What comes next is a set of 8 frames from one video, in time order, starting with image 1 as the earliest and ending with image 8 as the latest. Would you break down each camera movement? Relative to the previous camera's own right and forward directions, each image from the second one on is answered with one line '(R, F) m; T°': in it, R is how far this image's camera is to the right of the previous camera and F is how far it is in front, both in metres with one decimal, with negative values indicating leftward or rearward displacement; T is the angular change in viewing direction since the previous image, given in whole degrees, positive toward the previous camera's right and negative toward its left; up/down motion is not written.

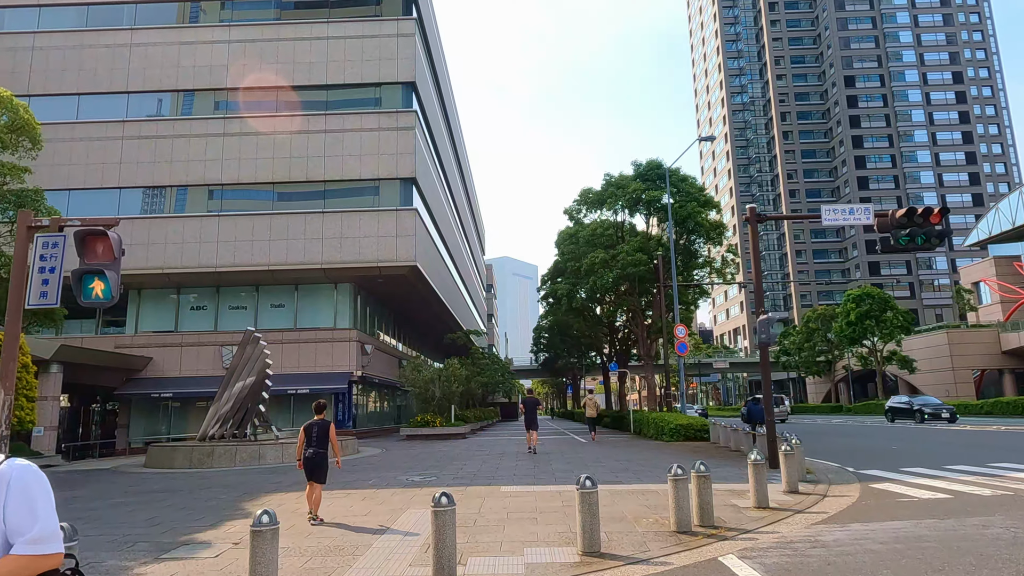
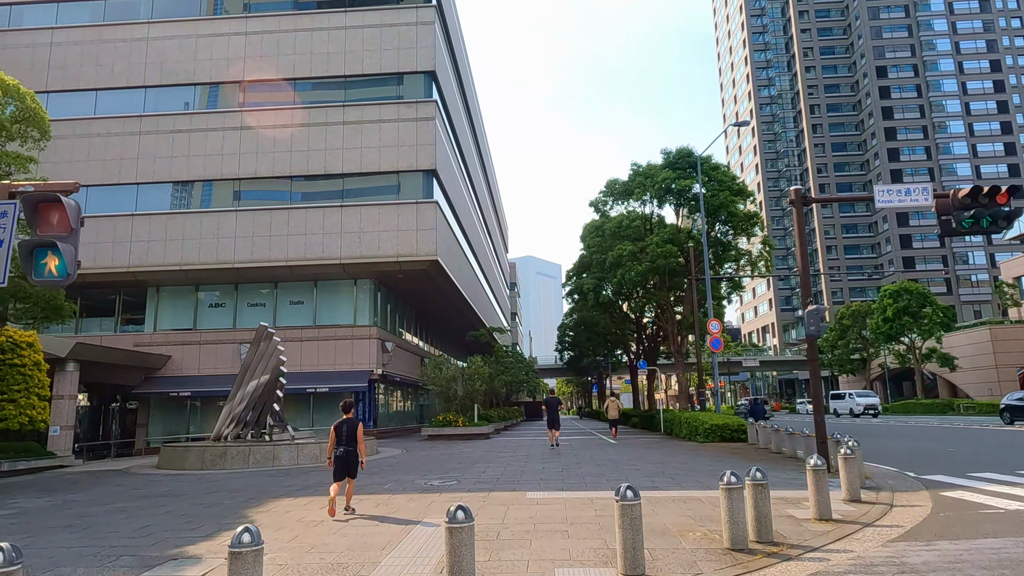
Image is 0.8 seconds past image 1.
(0.0, +1.0) m; -2°
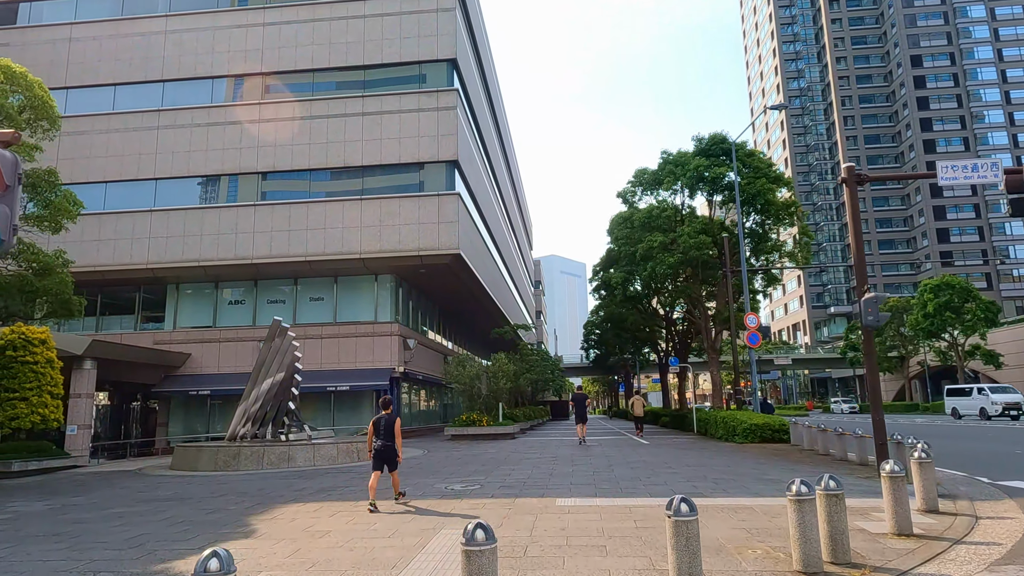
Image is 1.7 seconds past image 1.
(0.0, +1.0) m; -2°
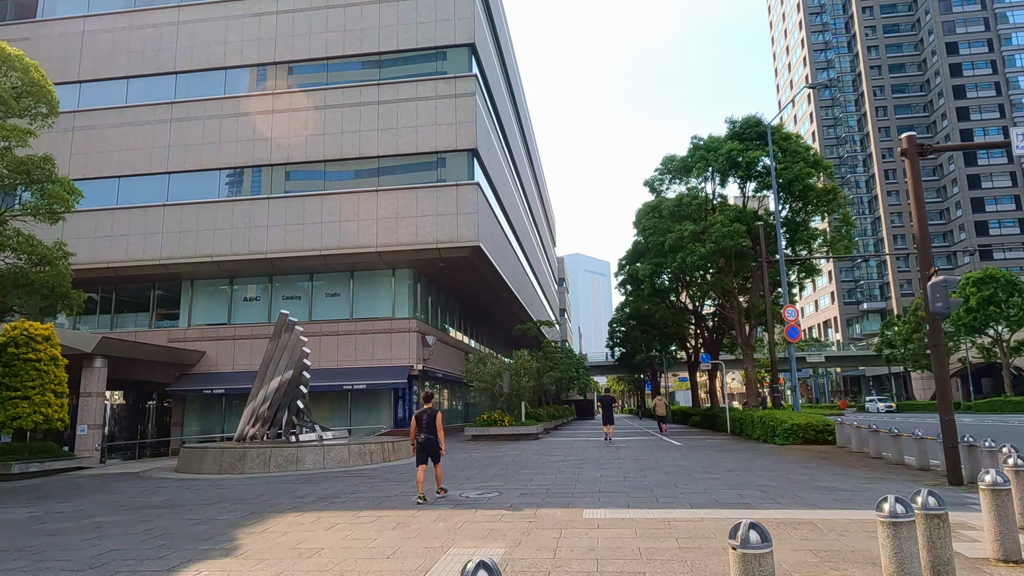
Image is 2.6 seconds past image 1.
(+0.1, +1.2) m; -2°
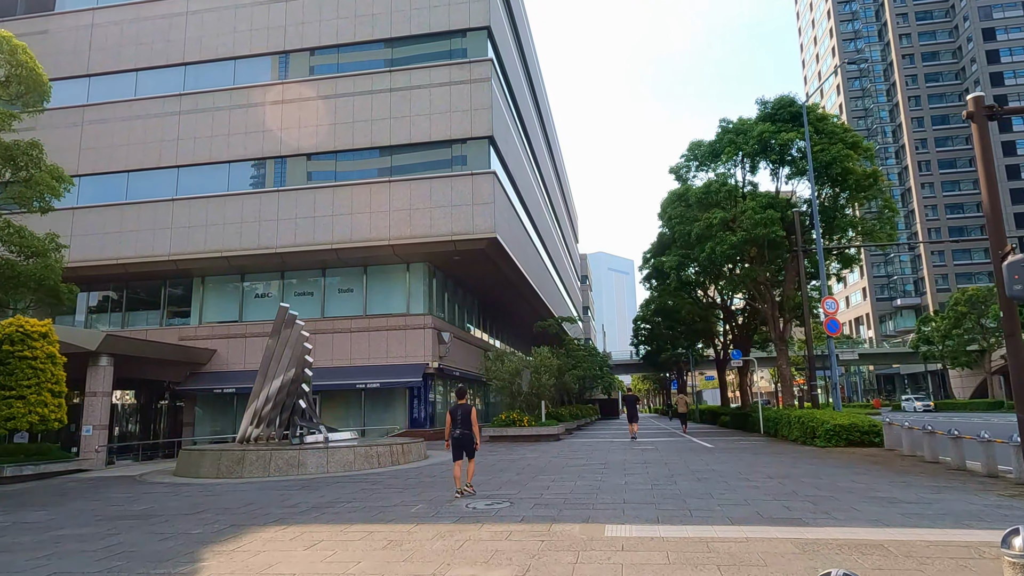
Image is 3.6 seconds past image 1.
(+0.2, +1.2) m; -2°
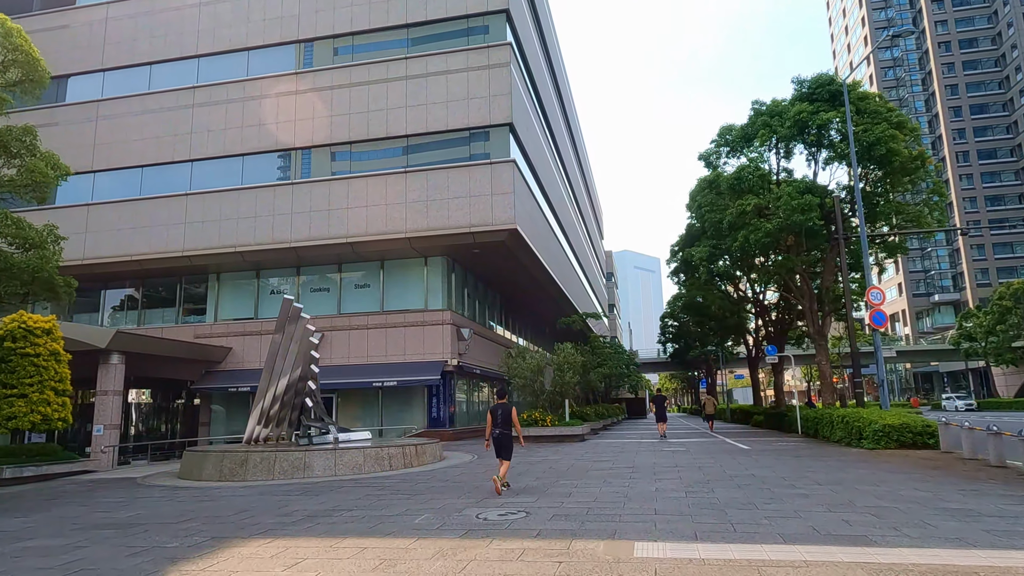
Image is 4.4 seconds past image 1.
(+0.1, +1.1) m; -2°
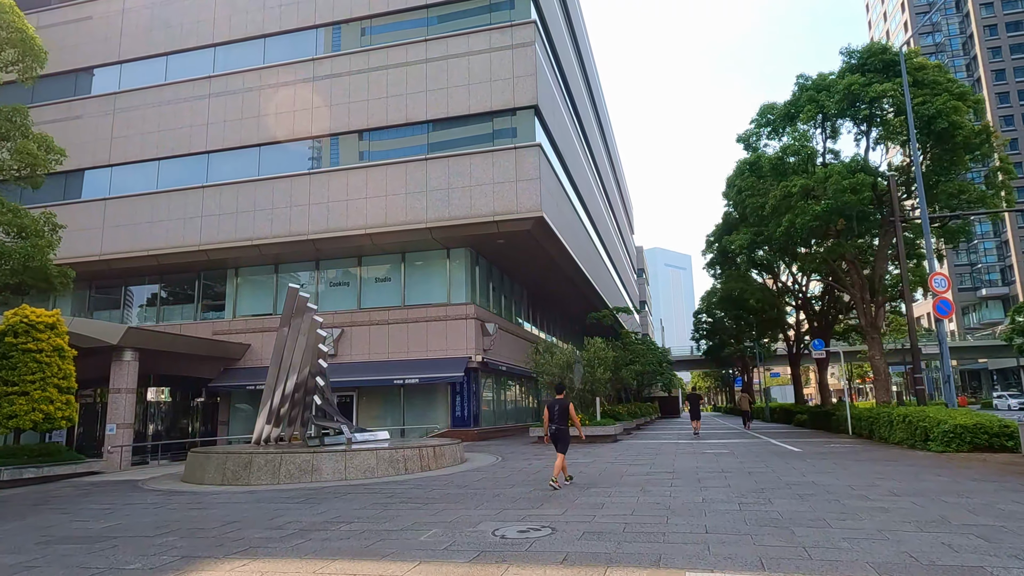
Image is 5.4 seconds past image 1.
(+0.1, +1.3) m; -3°
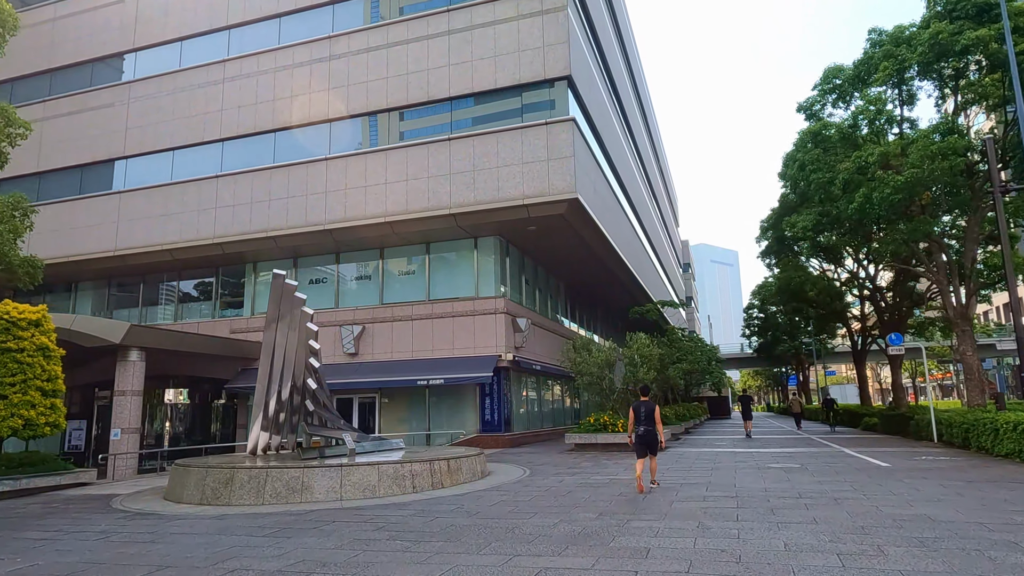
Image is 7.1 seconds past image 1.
(+0.3, +2.1) m; -4°
